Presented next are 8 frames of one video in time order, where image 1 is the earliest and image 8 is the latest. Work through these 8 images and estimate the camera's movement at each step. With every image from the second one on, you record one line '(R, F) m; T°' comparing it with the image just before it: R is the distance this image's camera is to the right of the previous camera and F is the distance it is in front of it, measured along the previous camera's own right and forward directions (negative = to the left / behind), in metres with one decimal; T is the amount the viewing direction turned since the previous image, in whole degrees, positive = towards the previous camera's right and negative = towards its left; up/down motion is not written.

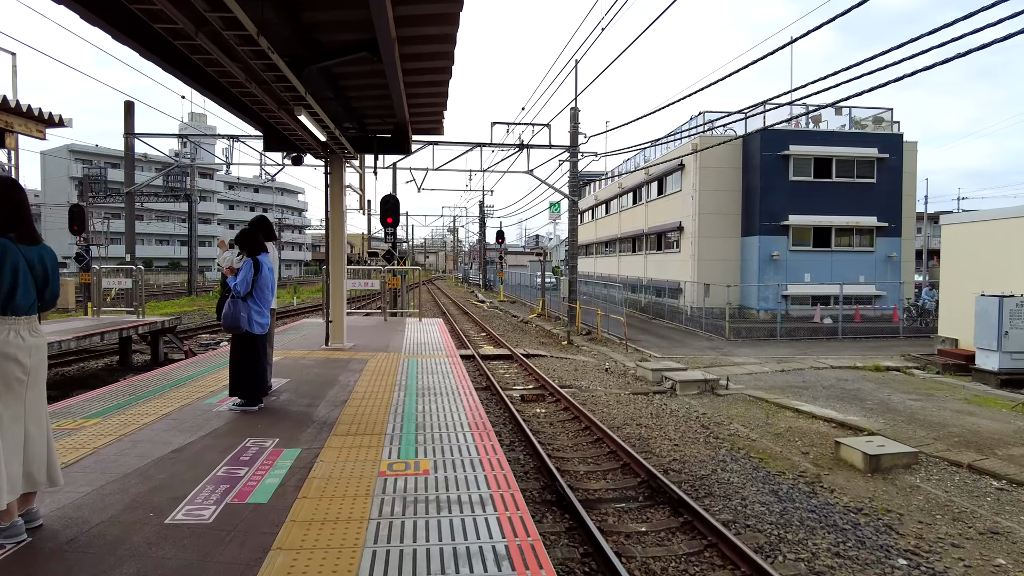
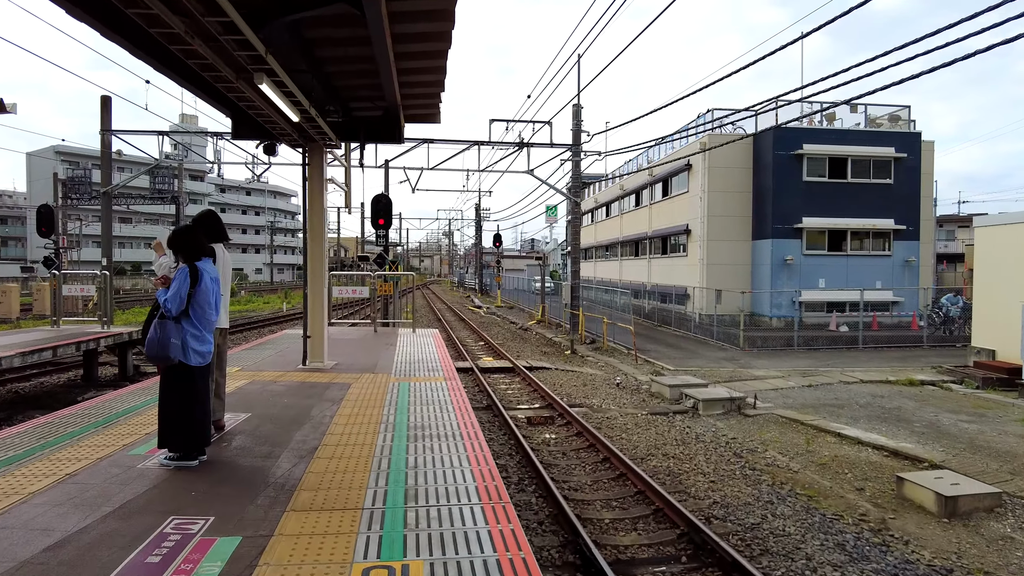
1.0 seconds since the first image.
(-0.1, +1.1) m; 0°
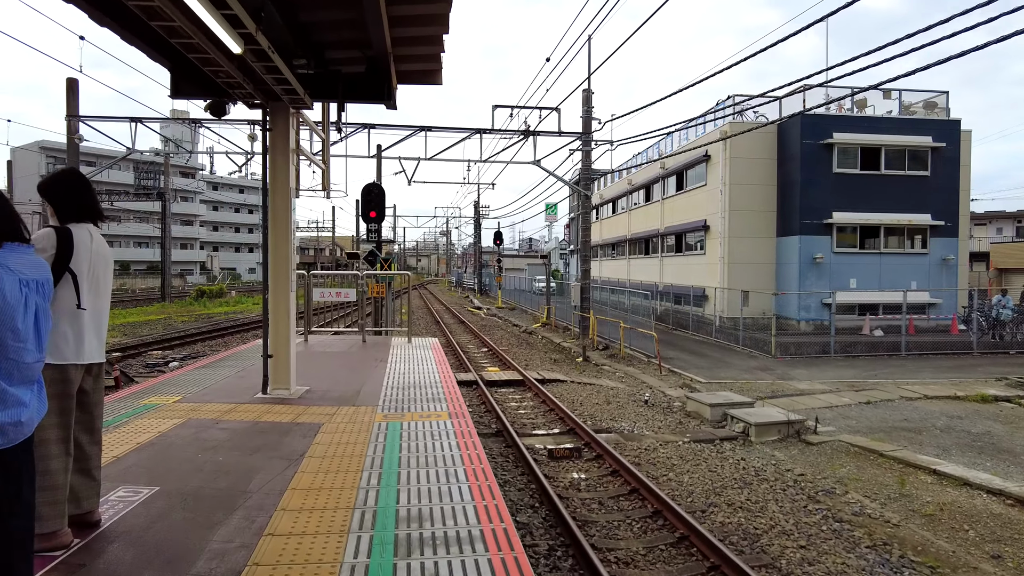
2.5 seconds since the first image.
(-0.2, +1.6) m; 0°
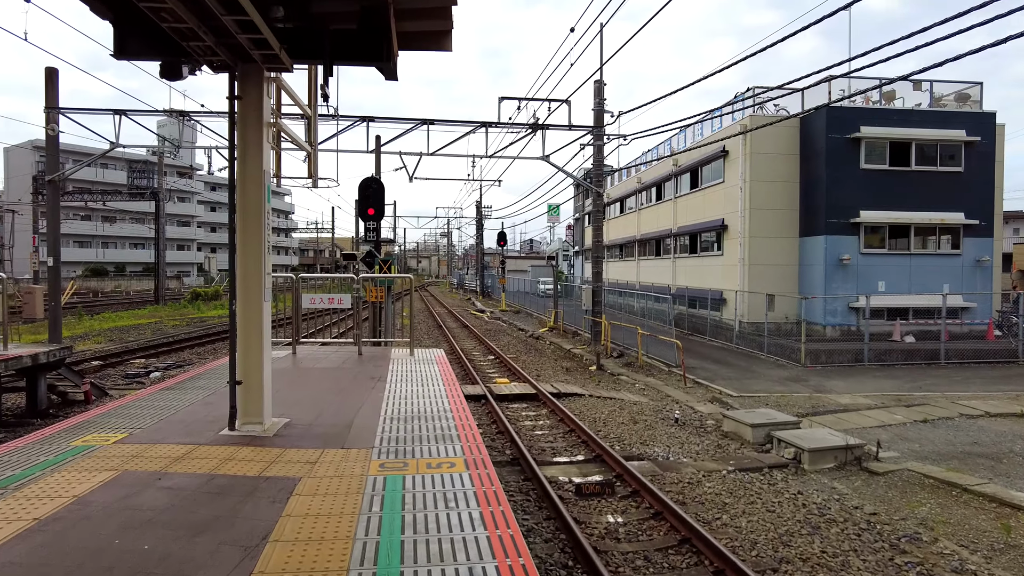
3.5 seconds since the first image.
(-0.2, +1.1) m; 0°
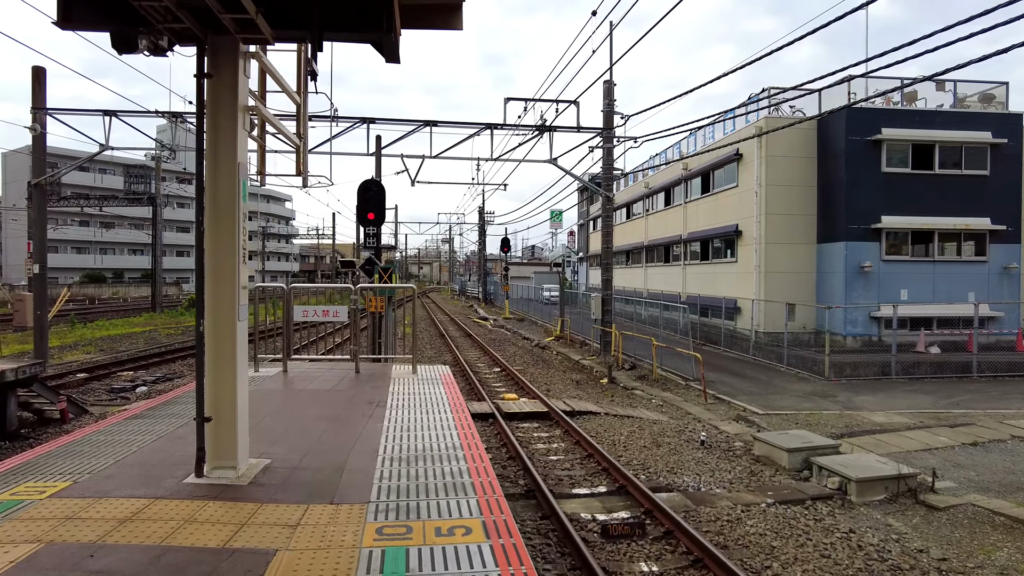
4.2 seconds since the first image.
(-0.1, +0.7) m; 0°
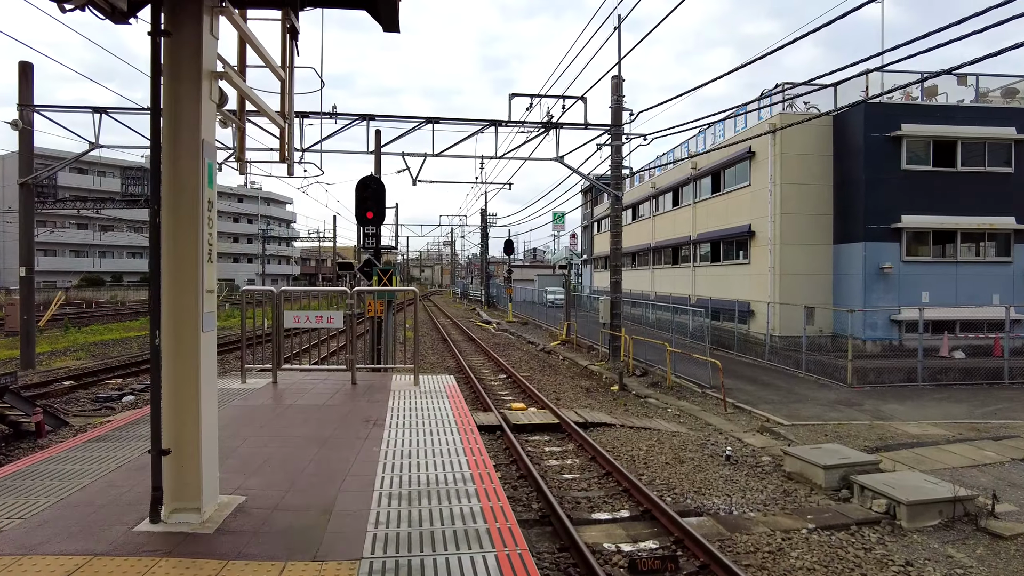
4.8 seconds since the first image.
(-0.1, +0.6) m; 0°
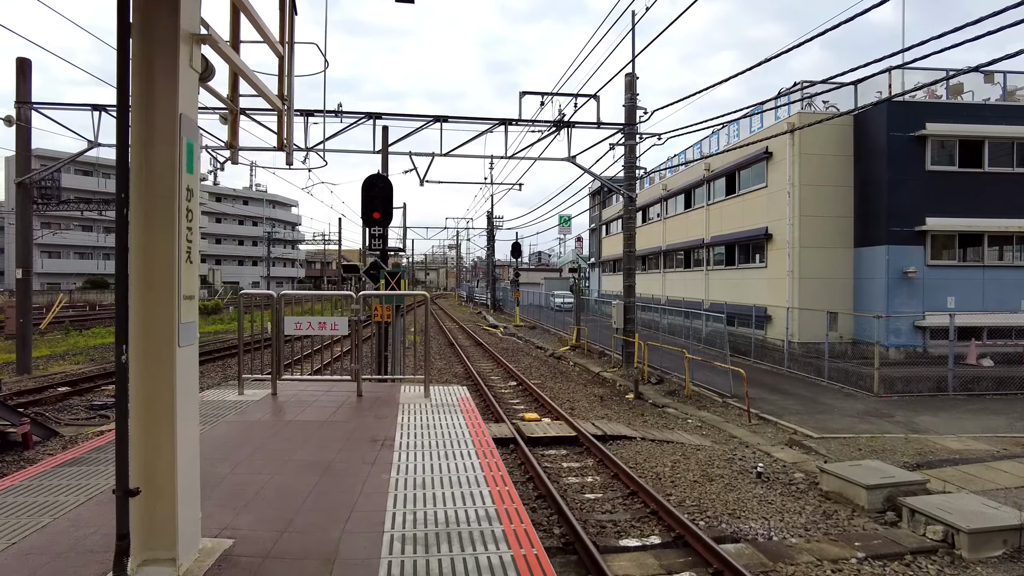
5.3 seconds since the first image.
(-0.1, +0.5) m; 0°
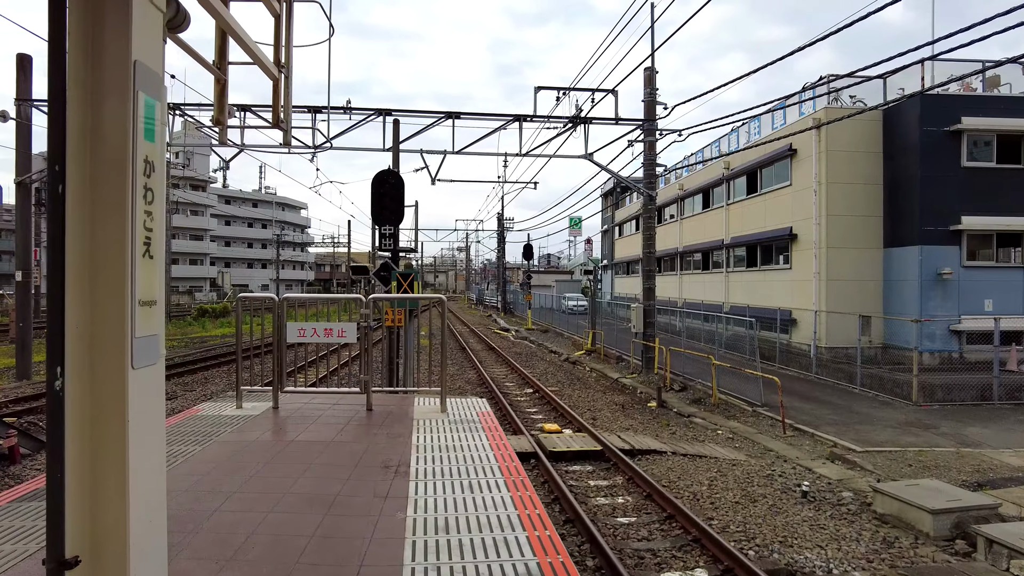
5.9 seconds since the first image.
(-0.1, +0.6) m; -1°
